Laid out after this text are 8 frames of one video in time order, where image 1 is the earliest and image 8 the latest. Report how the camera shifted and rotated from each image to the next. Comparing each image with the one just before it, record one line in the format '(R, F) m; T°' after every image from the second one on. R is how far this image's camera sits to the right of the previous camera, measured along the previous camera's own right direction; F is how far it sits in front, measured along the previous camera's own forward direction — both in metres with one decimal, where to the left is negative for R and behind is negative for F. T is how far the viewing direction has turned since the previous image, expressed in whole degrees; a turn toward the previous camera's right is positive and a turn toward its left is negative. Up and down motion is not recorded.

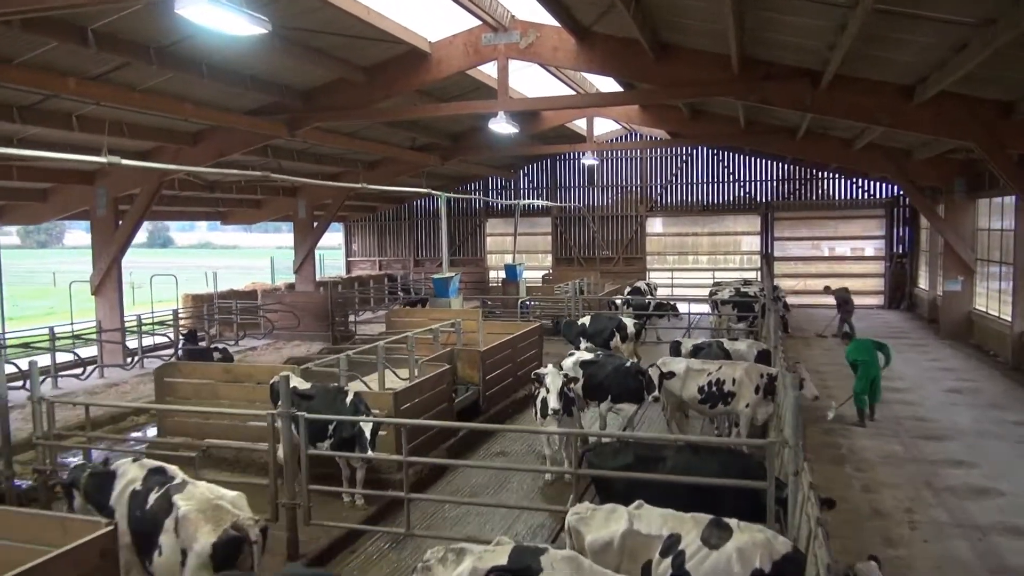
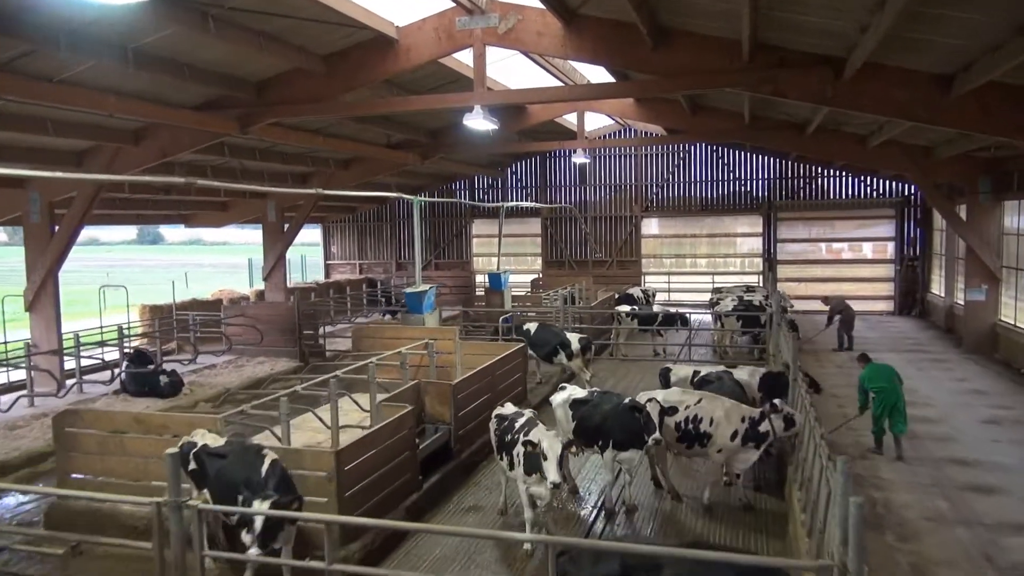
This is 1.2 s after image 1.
(+0.1, +1.0) m; 0°
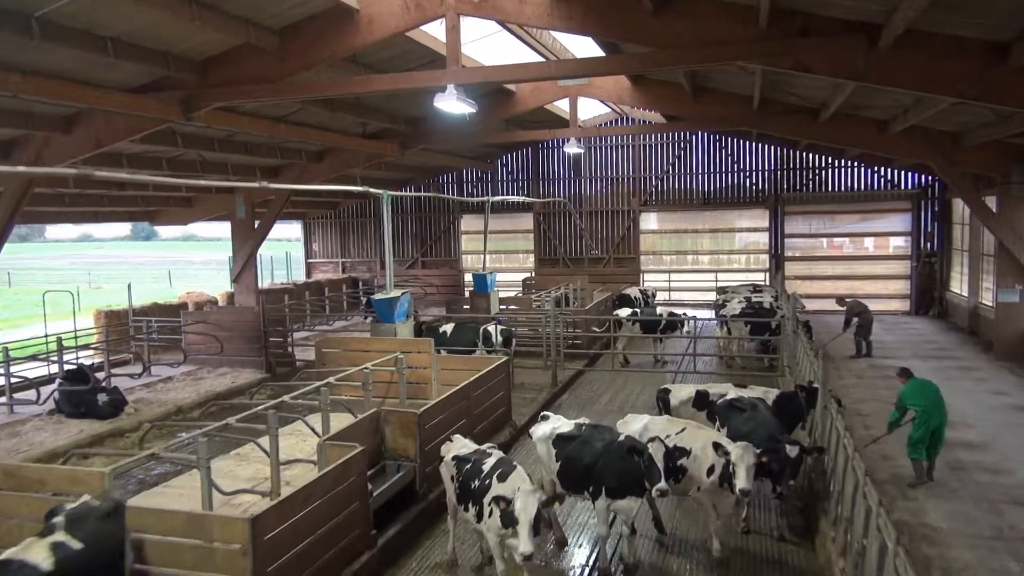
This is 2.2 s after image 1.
(+0.1, +1.0) m; 0°
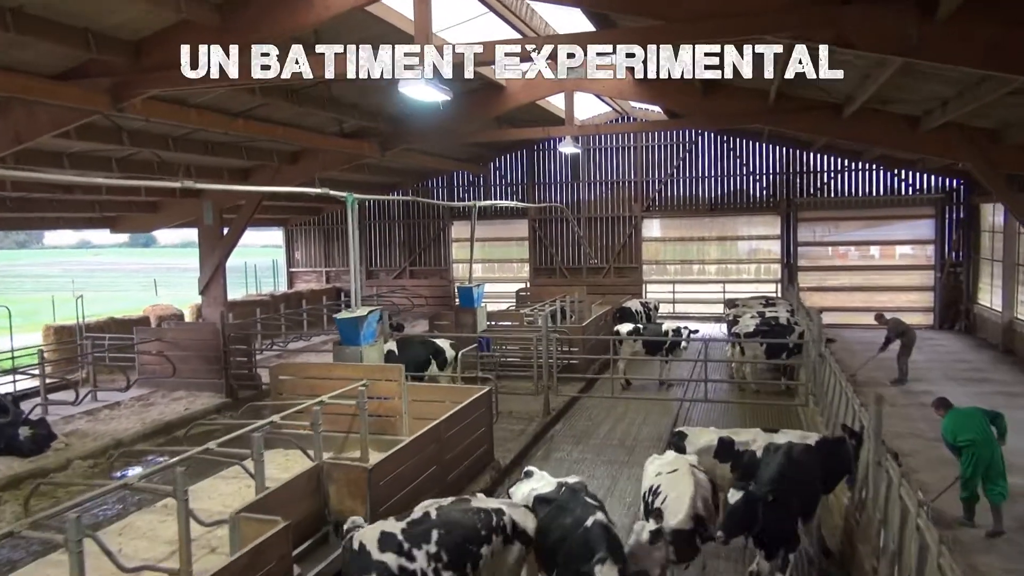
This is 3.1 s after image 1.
(+0.1, +1.0) m; 0°
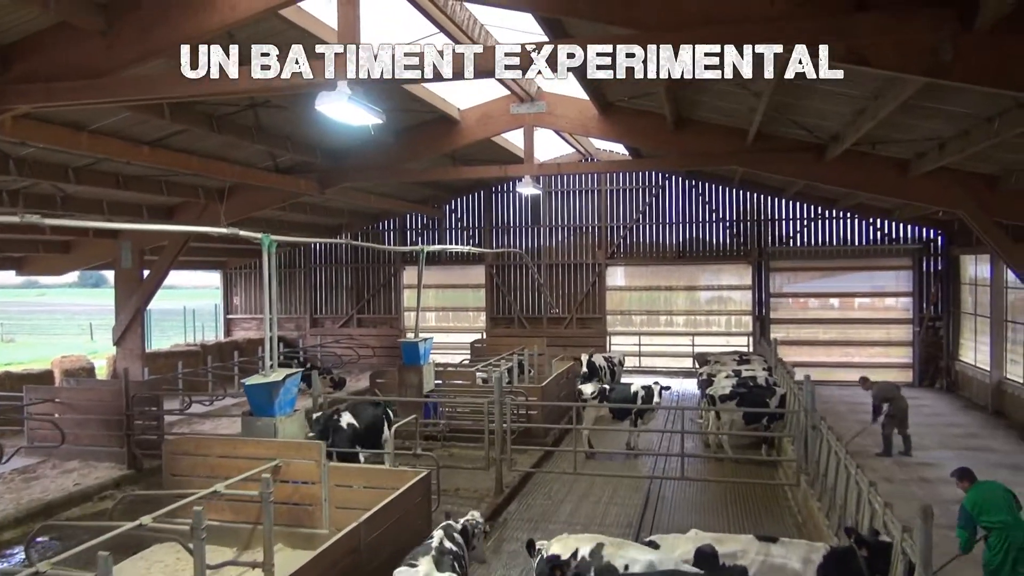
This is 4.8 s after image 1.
(+0.1, +1.0) m; +3°
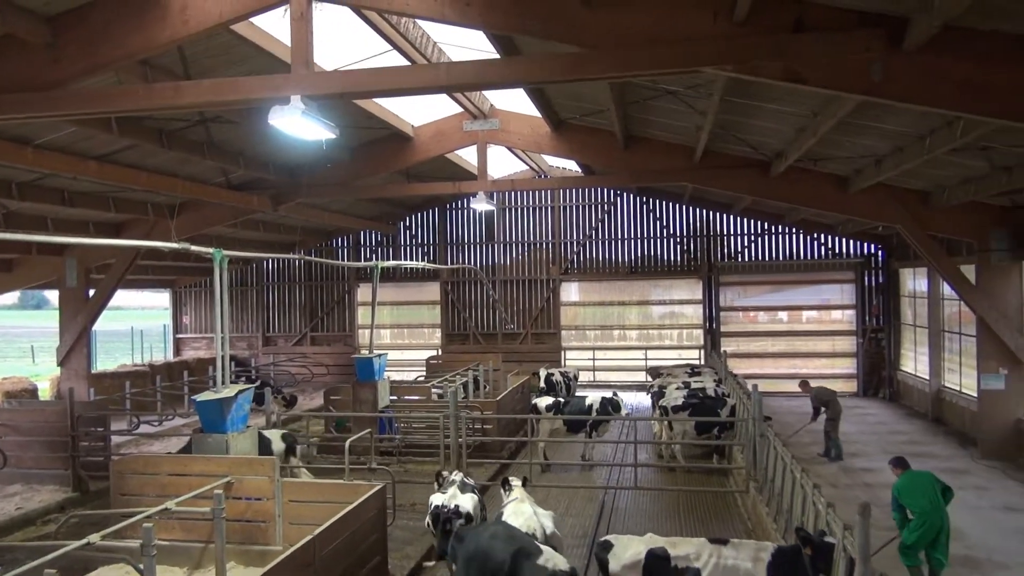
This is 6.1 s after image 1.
(0.0, -0.1) m; +3°
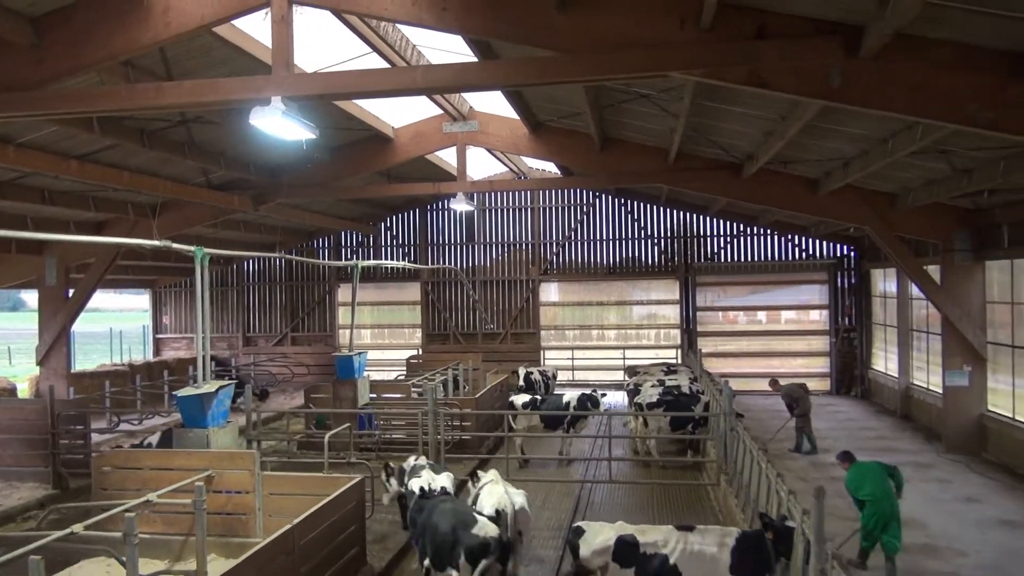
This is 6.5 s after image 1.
(0.0, -0.1) m; +1°
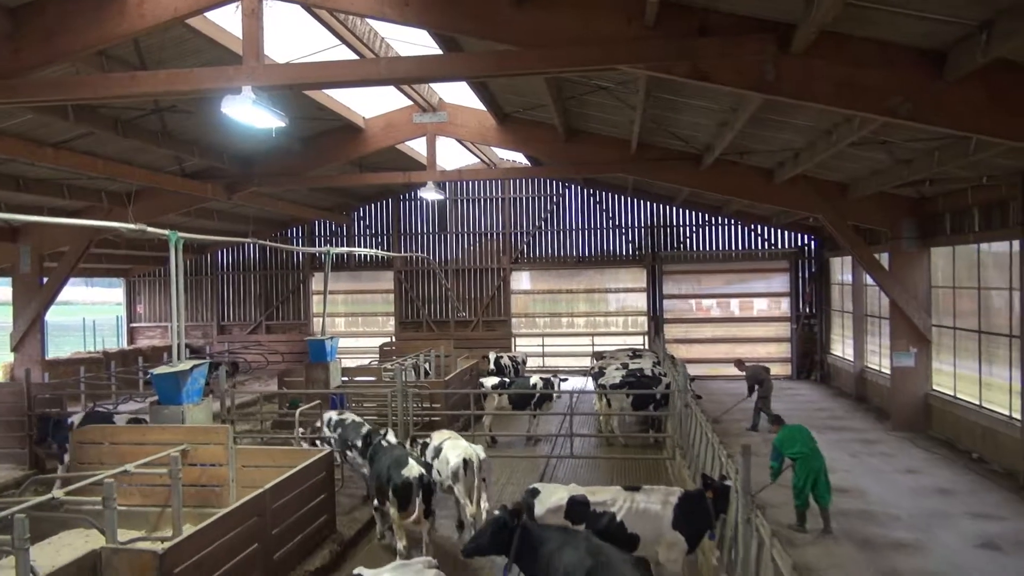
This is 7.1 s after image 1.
(+0.1, -0.3) m; +2°
